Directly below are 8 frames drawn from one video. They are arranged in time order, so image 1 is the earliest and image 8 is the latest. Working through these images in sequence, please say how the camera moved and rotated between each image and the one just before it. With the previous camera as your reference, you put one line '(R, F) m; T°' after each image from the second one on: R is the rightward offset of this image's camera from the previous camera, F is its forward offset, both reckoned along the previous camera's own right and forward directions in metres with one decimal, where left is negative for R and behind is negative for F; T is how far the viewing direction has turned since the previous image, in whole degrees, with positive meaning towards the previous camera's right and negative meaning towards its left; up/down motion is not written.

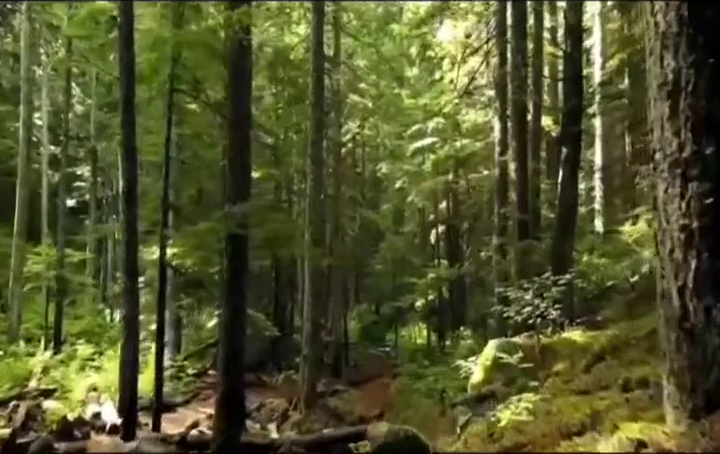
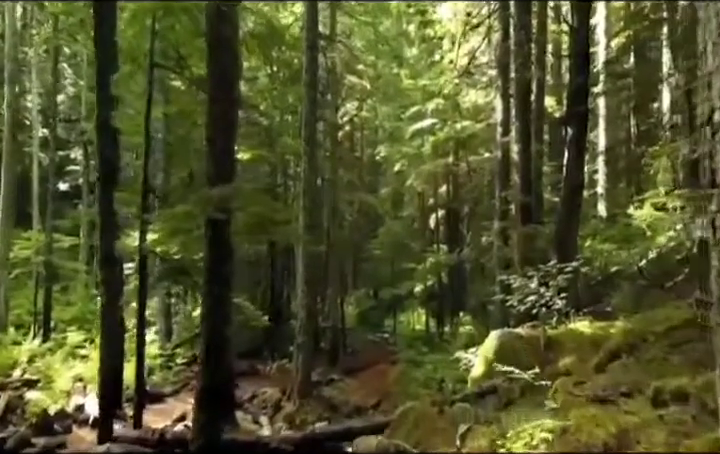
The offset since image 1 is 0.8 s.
(+0.1, +0.6) m; 0°
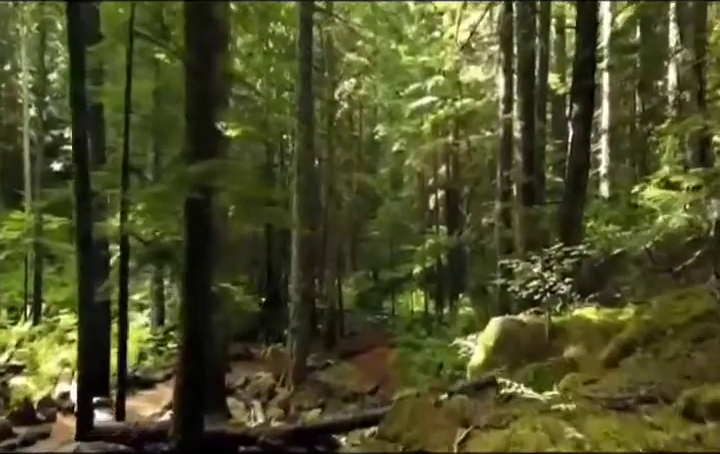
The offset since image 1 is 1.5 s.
(+0.1, +0.5) m; 0°
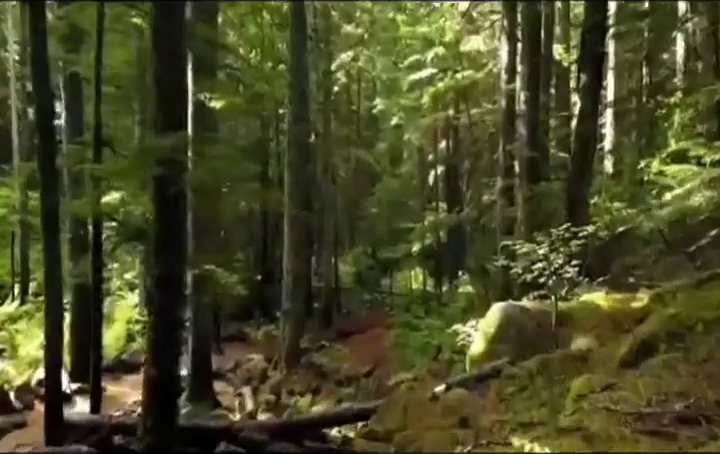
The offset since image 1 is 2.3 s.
(+0.1, +0.6) m; 0°
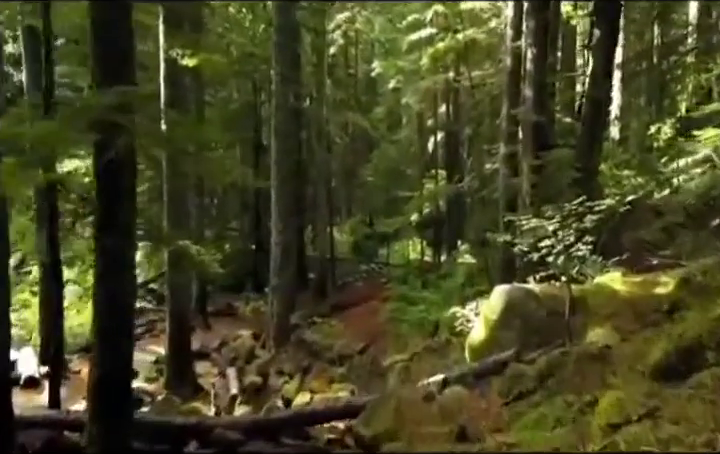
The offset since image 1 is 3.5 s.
(+0.1, +0.9) m; 0°
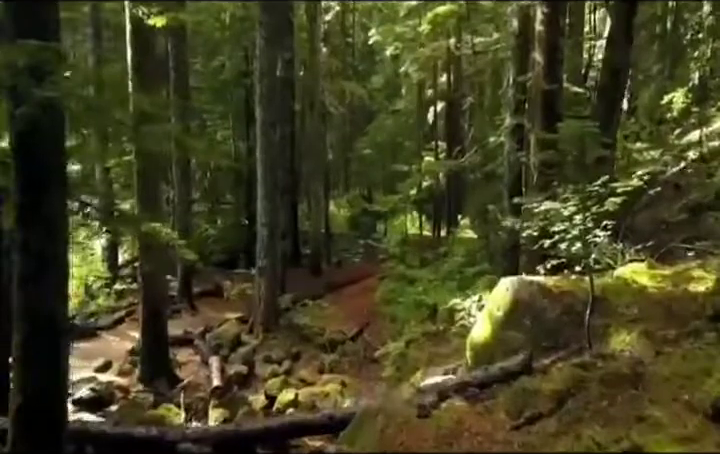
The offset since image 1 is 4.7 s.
(+0.1, +0.9) m; 0°
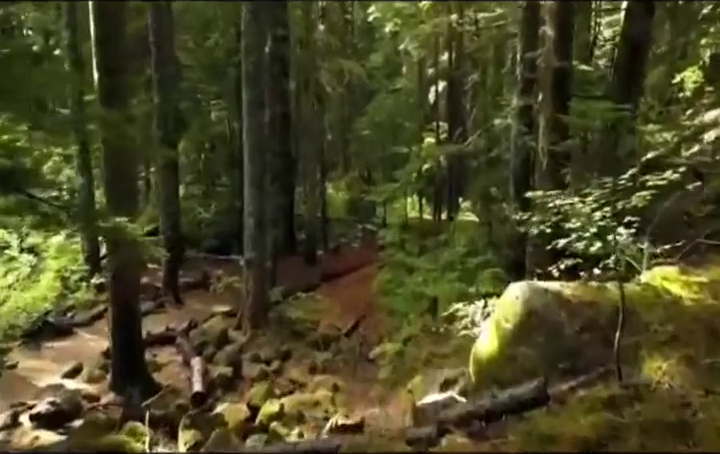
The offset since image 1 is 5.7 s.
(+0.1, +0.8) m; 0°
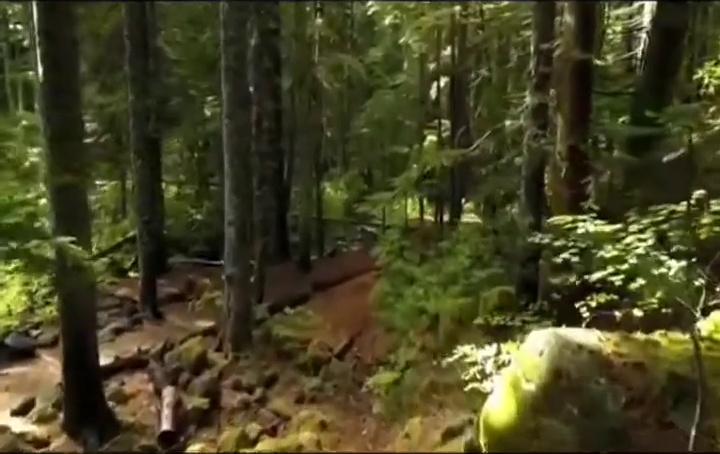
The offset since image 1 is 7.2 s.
(+0.1, +1.1) m; 0°
